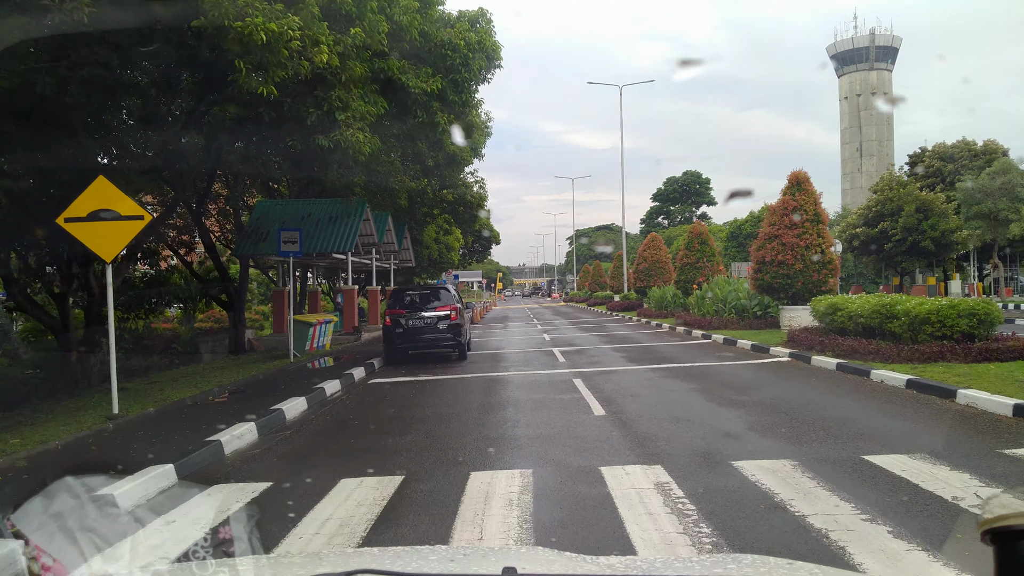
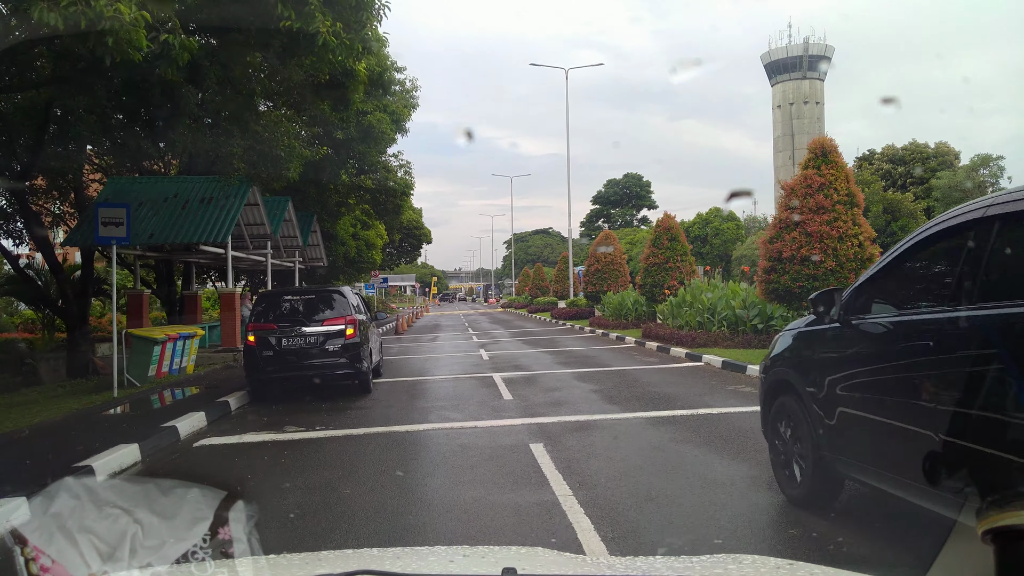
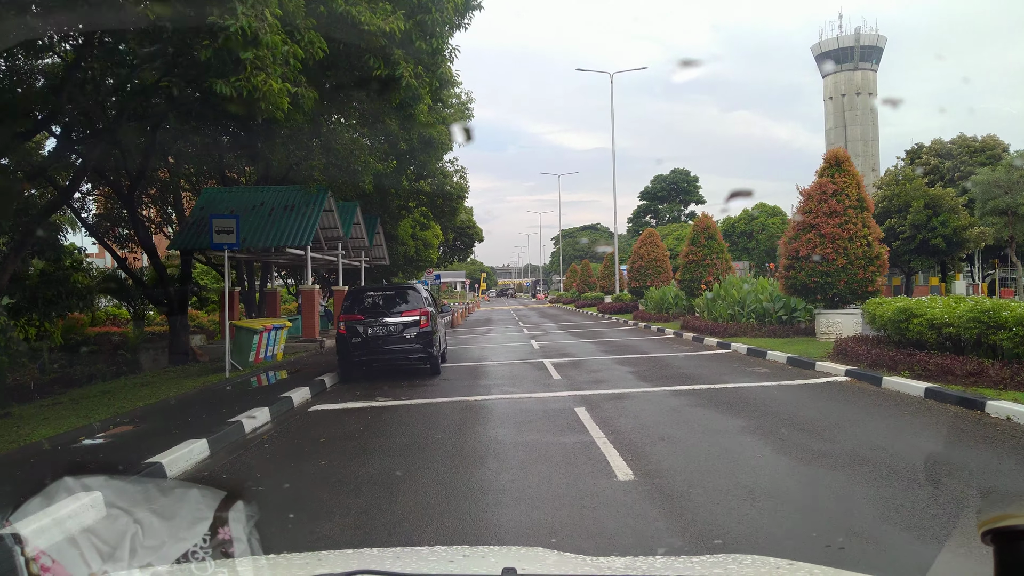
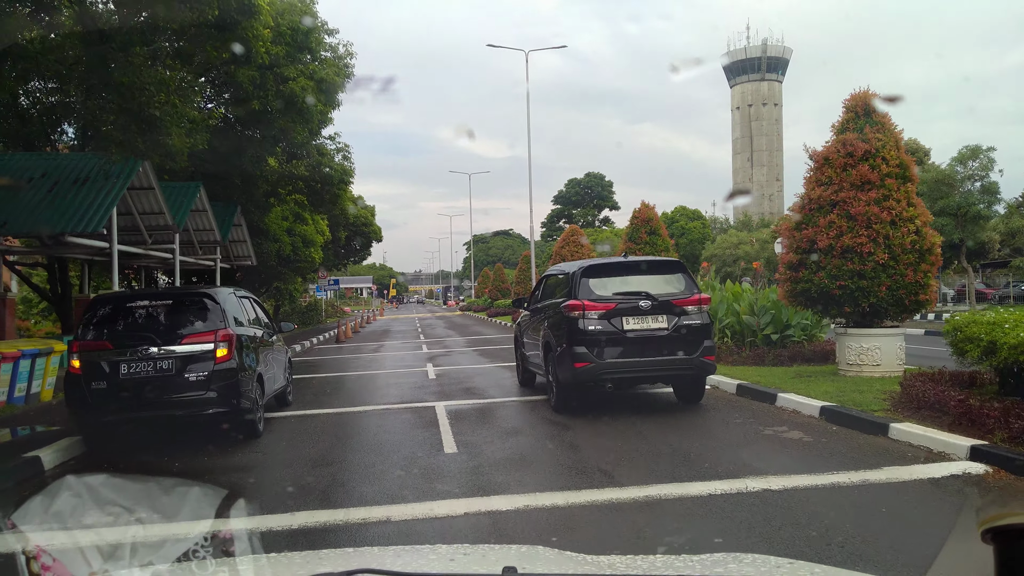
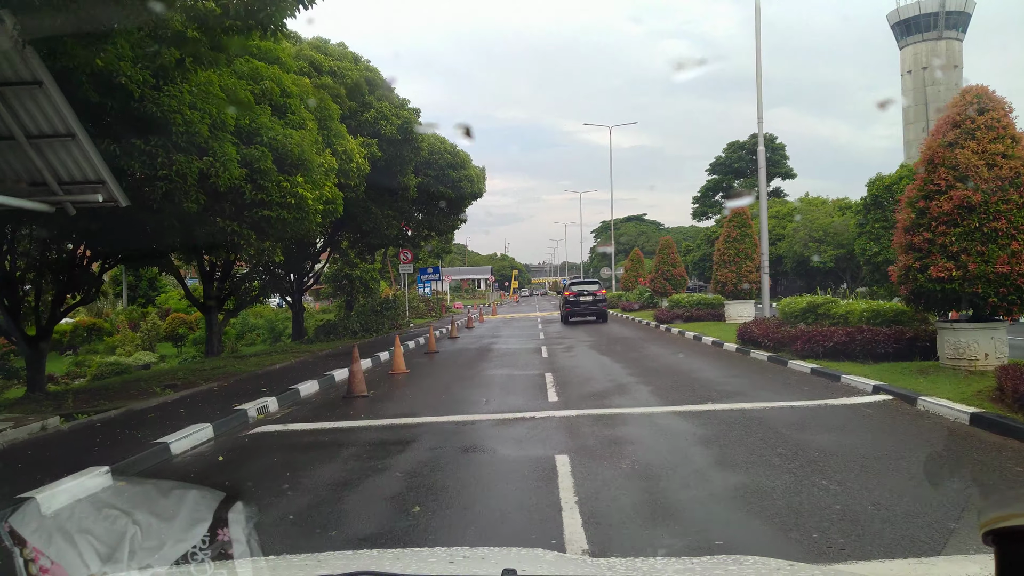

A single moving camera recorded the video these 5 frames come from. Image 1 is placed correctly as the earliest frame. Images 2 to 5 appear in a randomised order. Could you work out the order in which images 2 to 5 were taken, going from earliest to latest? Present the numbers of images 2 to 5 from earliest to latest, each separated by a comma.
3, 2, 4, 5
